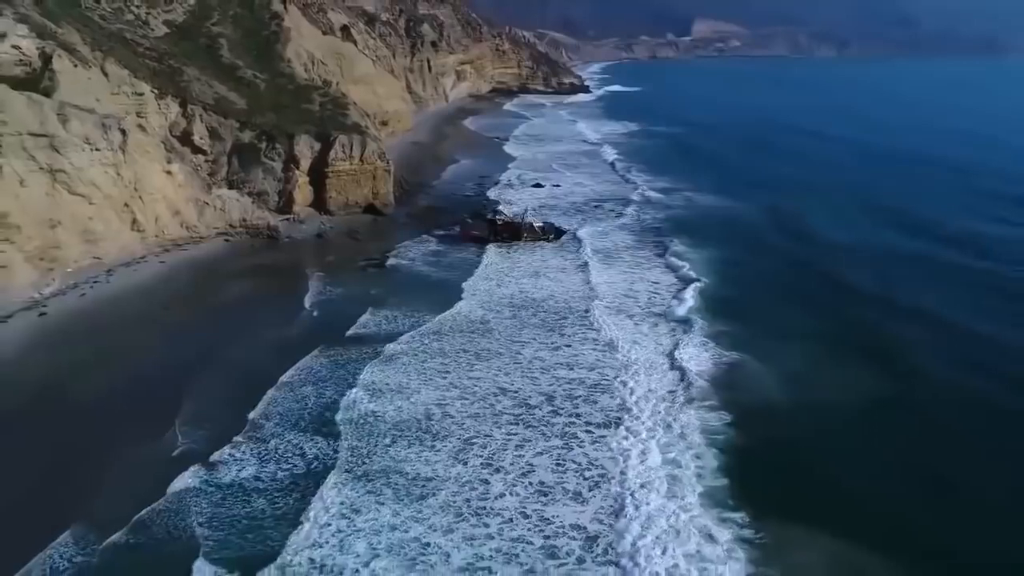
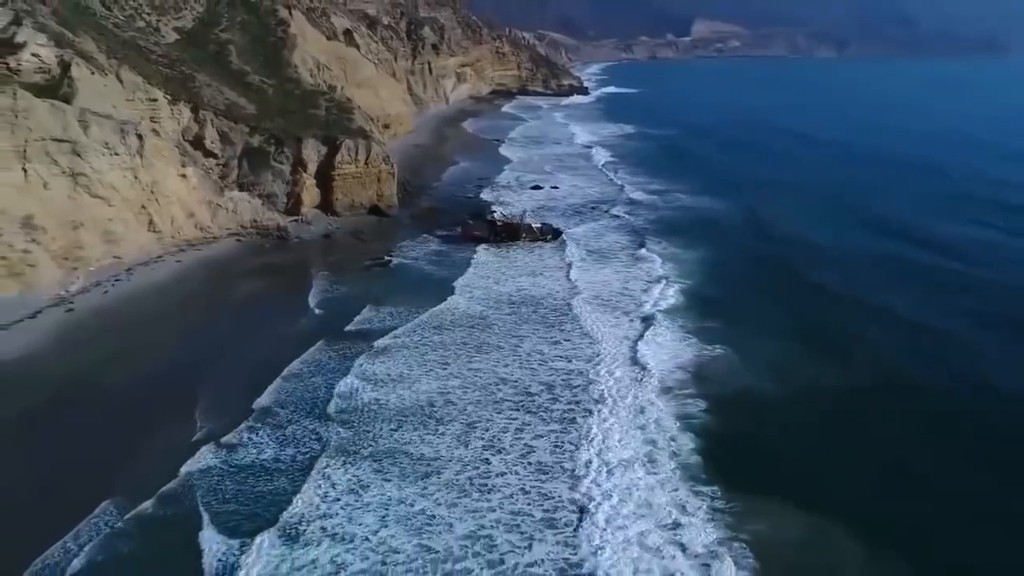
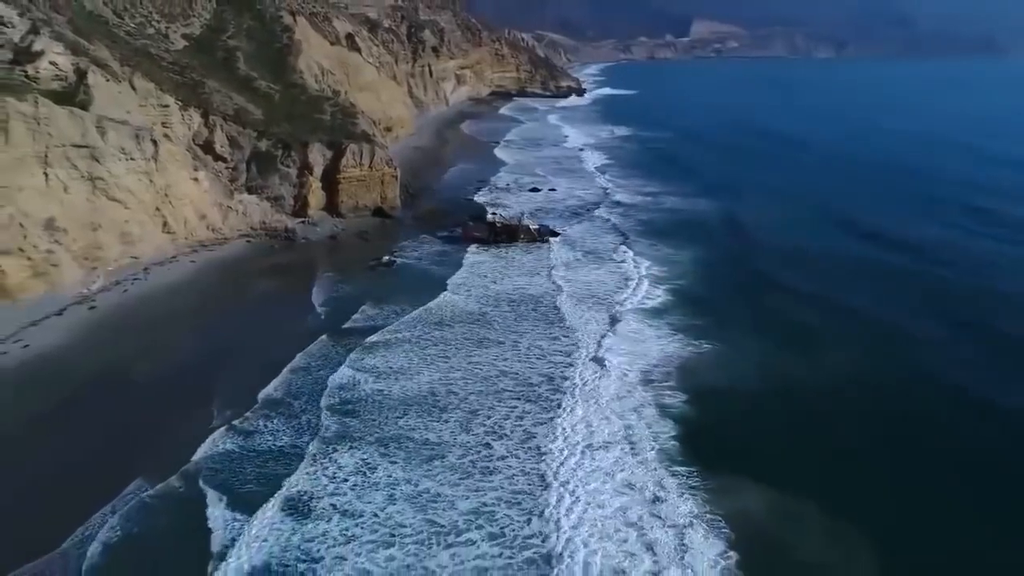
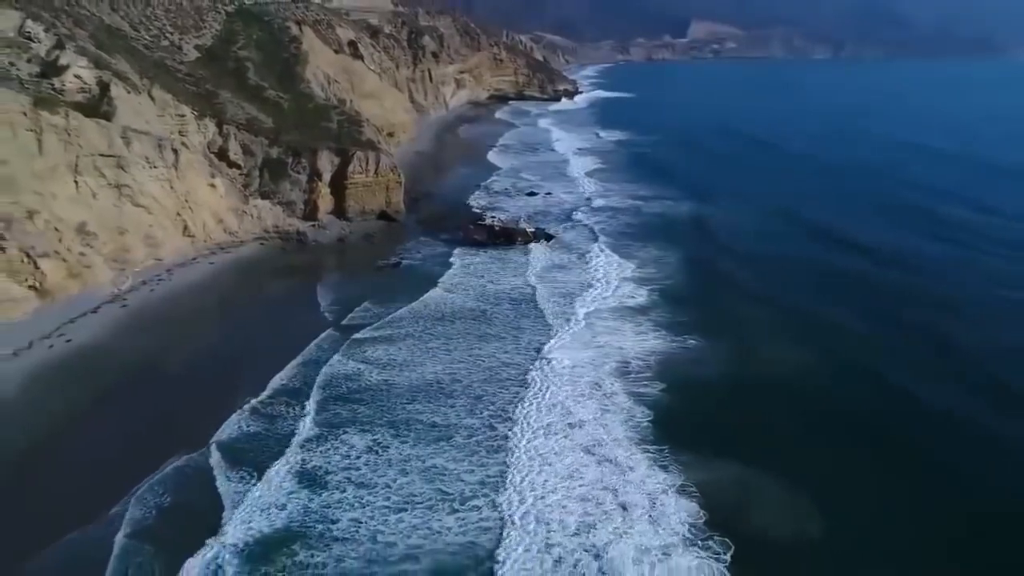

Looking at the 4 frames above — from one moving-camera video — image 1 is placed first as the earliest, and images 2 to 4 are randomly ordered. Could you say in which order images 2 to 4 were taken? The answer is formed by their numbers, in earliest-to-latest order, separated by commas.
2, 3, 4
